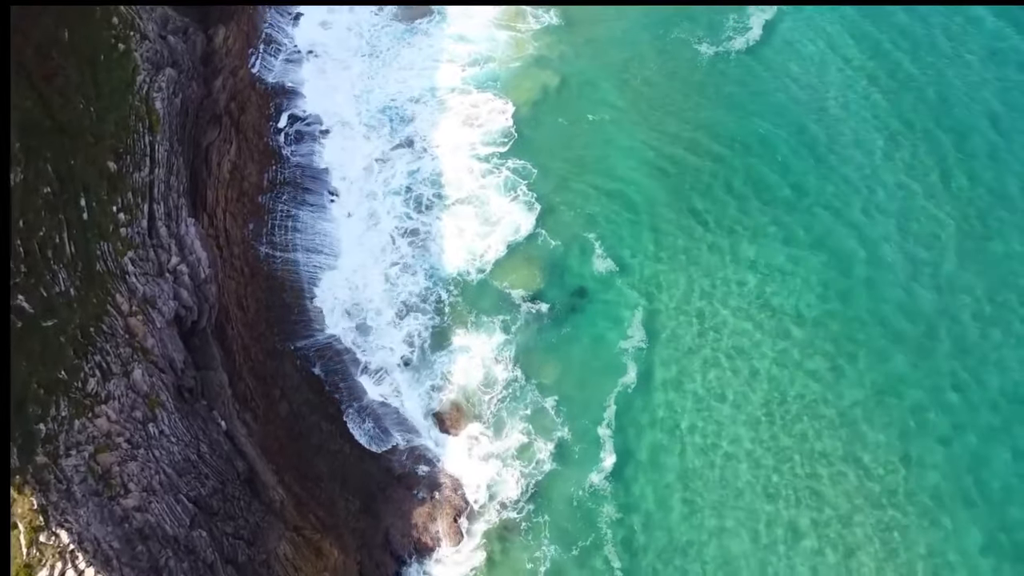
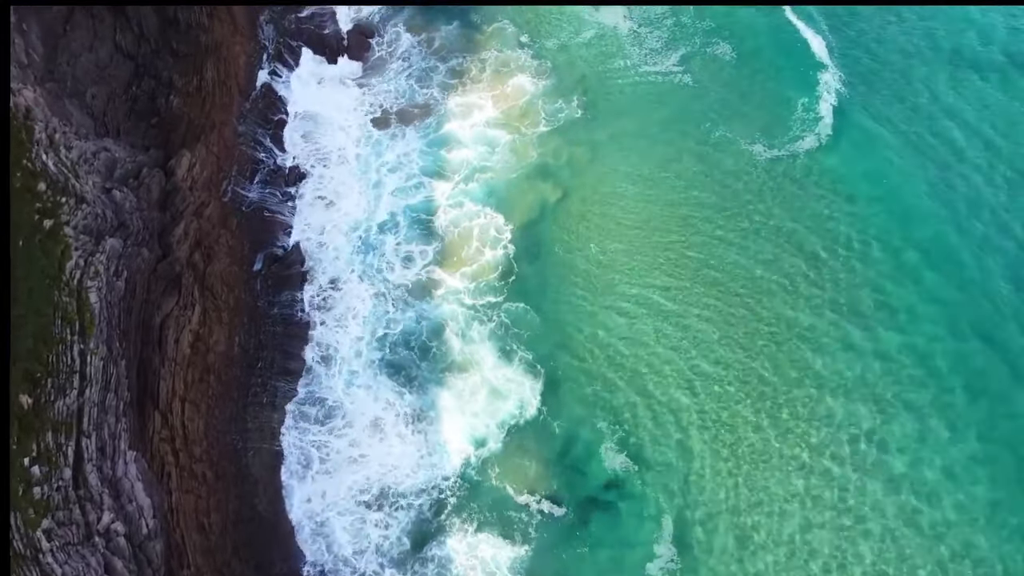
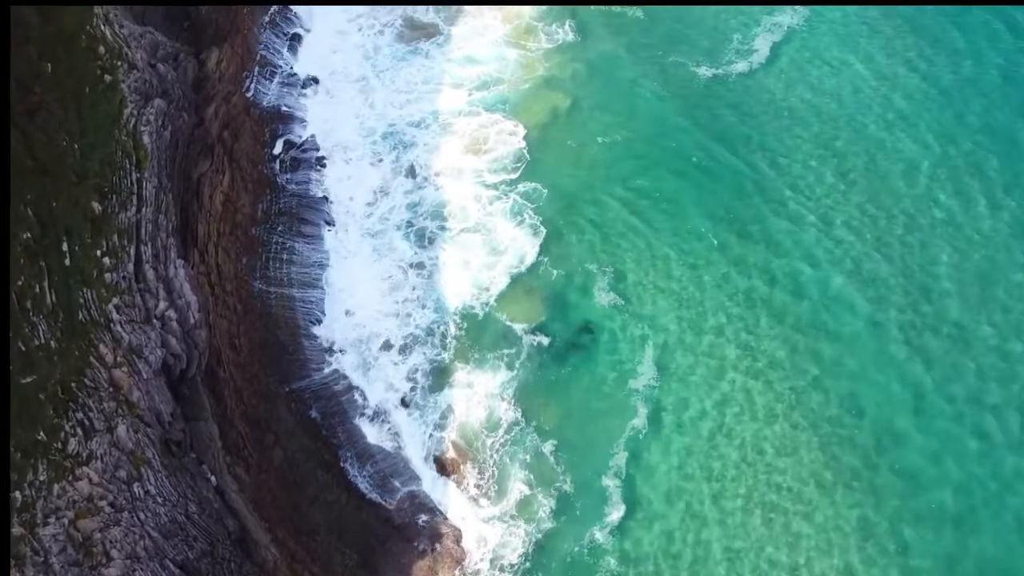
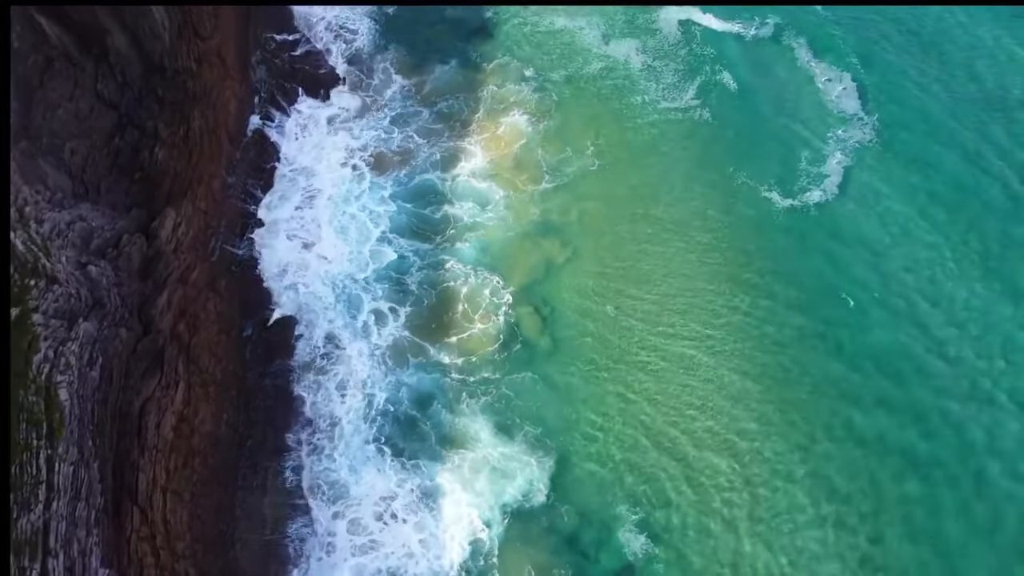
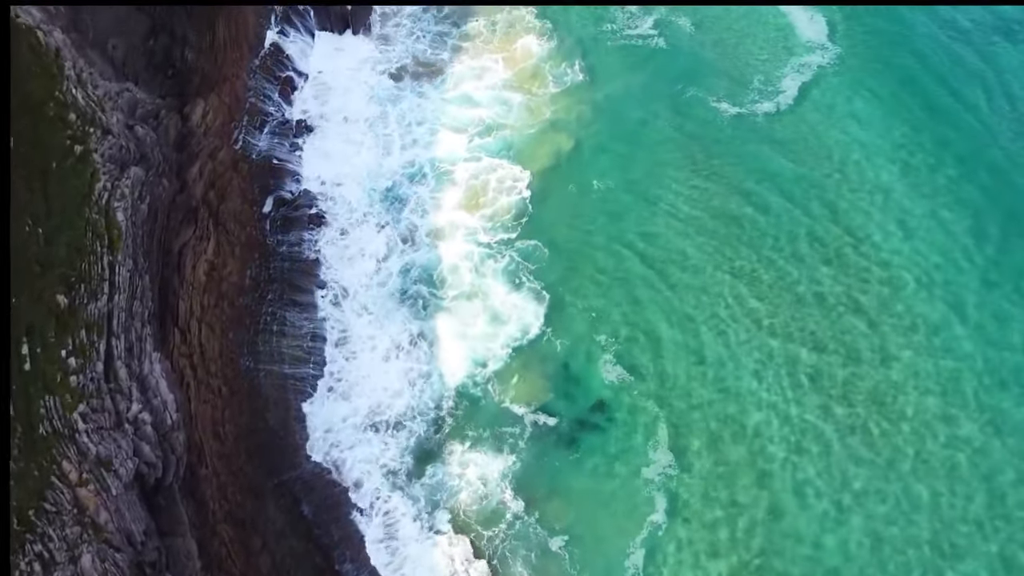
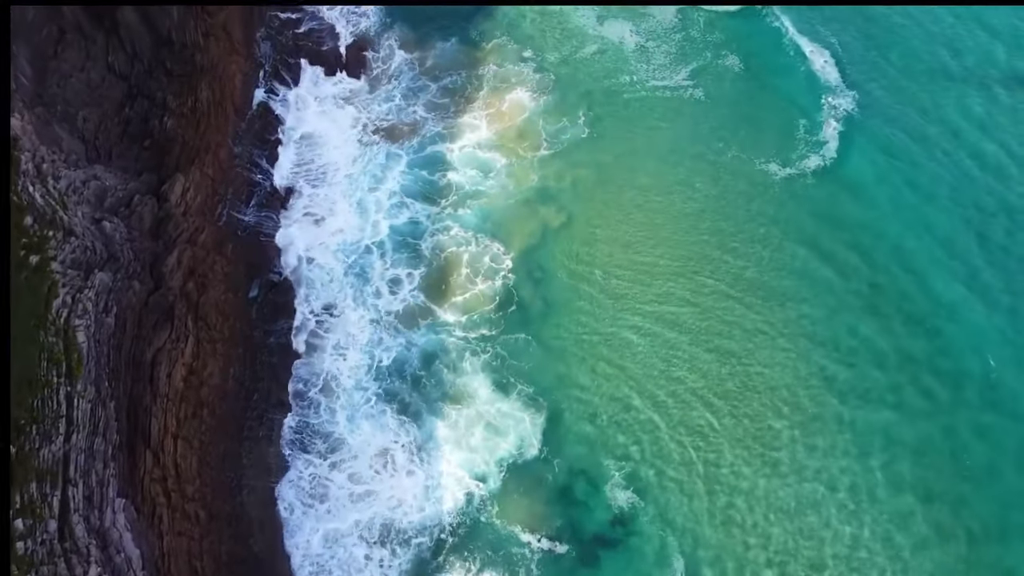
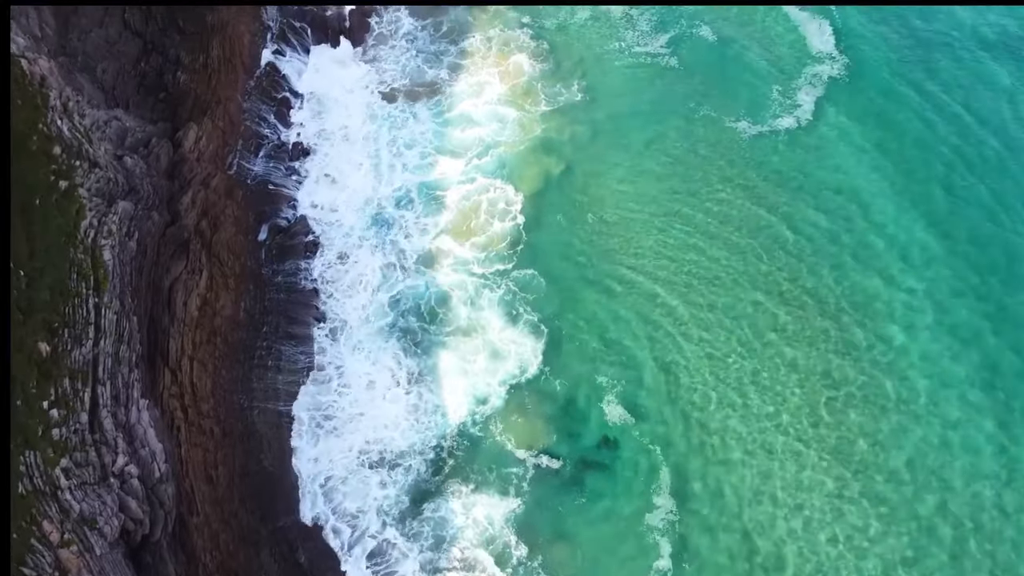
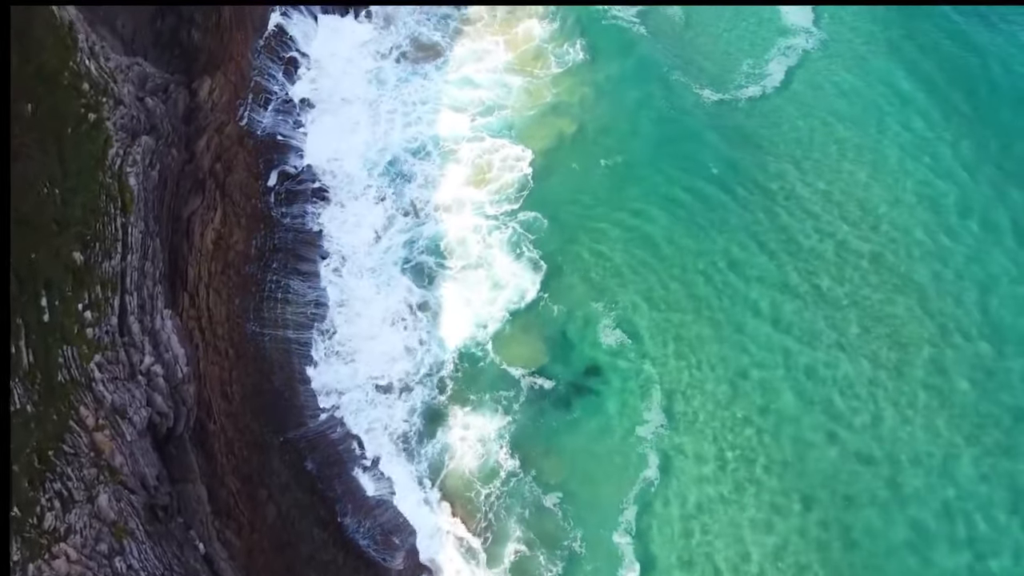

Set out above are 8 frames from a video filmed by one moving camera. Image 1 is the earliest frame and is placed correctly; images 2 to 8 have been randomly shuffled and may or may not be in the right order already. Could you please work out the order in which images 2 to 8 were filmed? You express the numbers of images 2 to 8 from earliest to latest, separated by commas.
3, 8, 5, 7, 2, 6, 4
